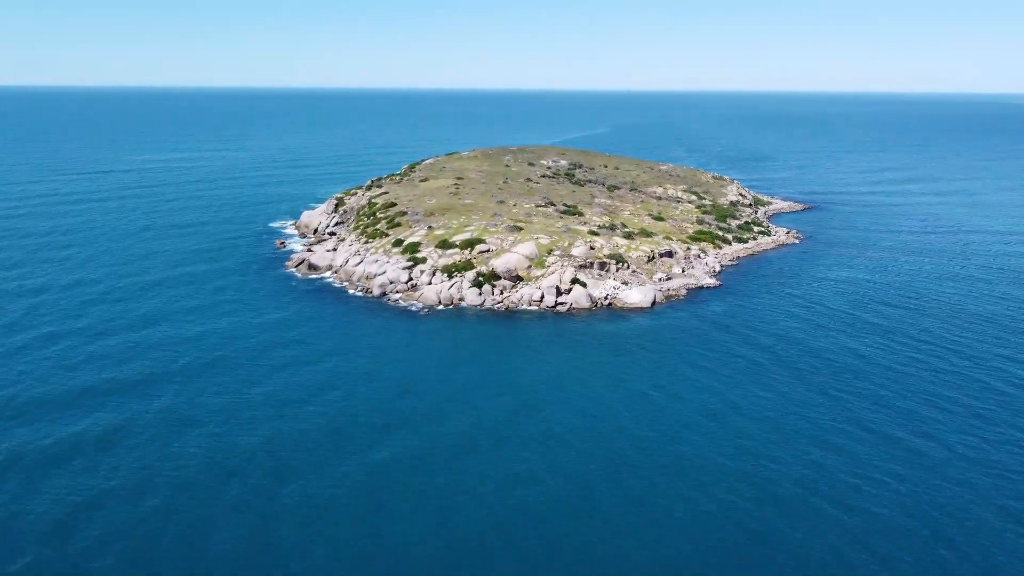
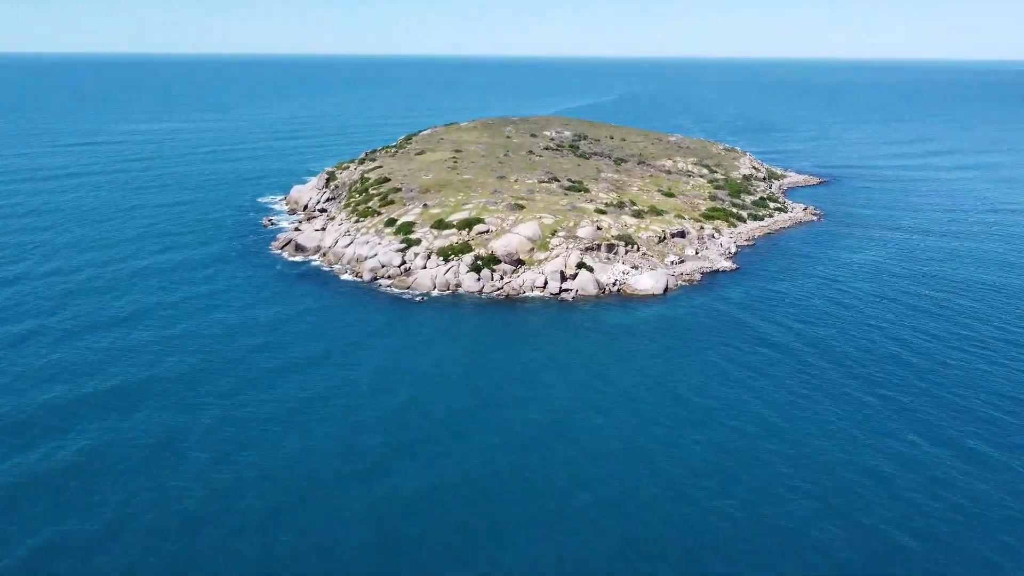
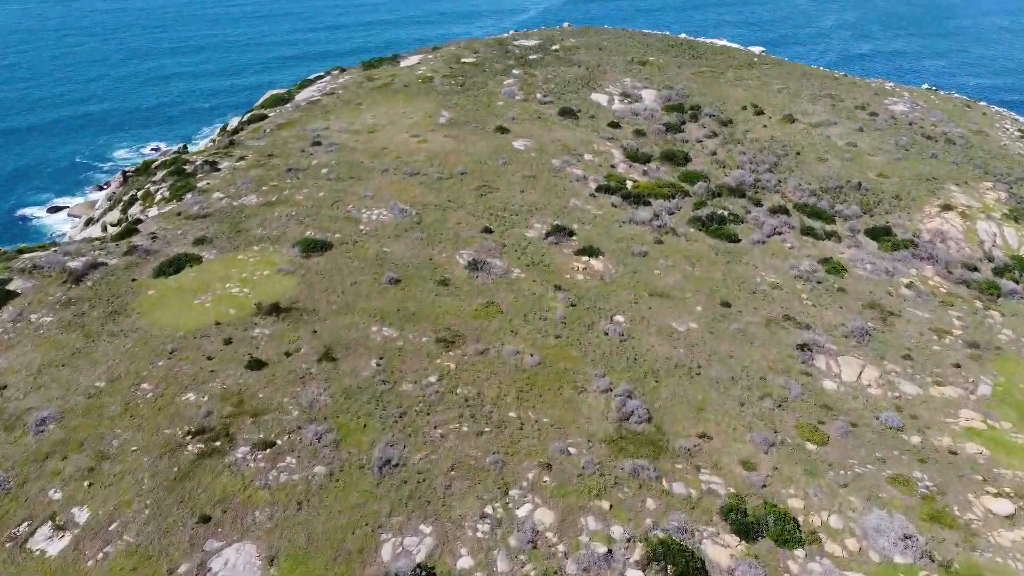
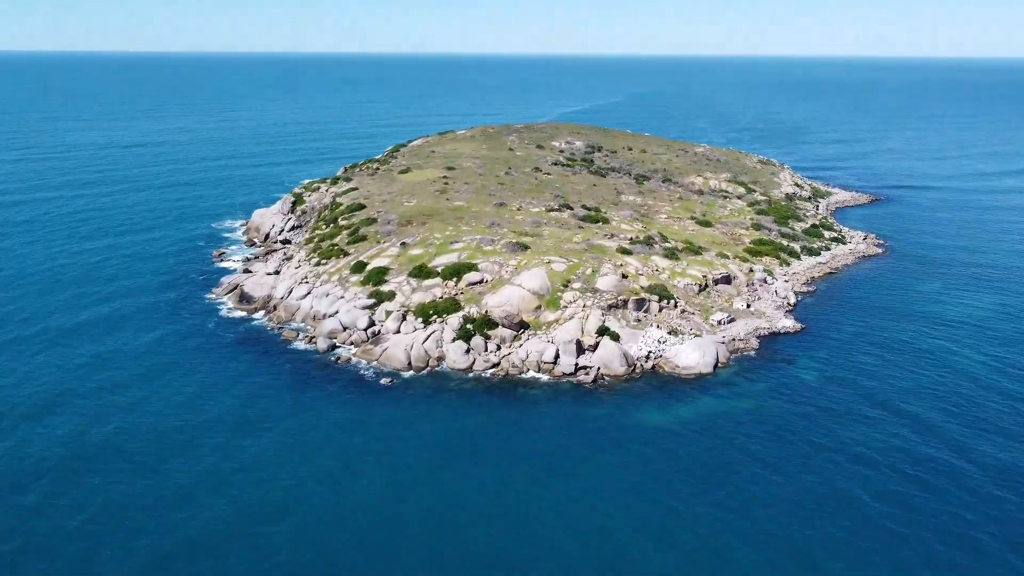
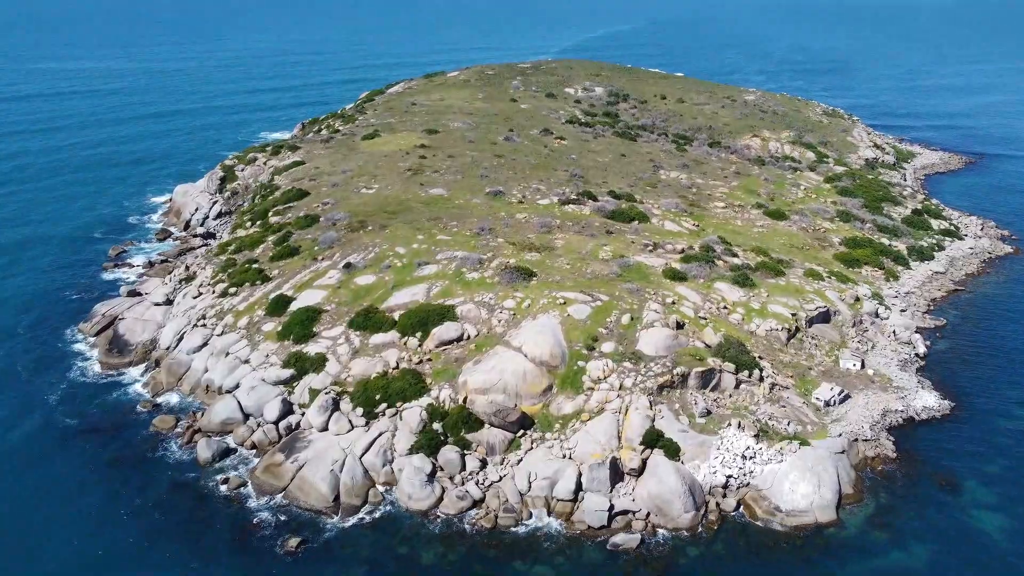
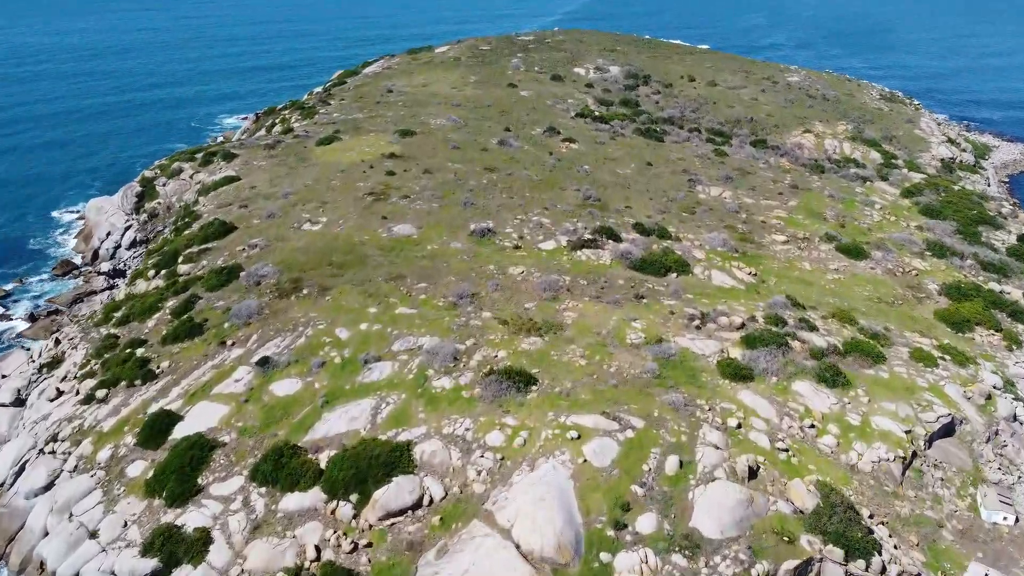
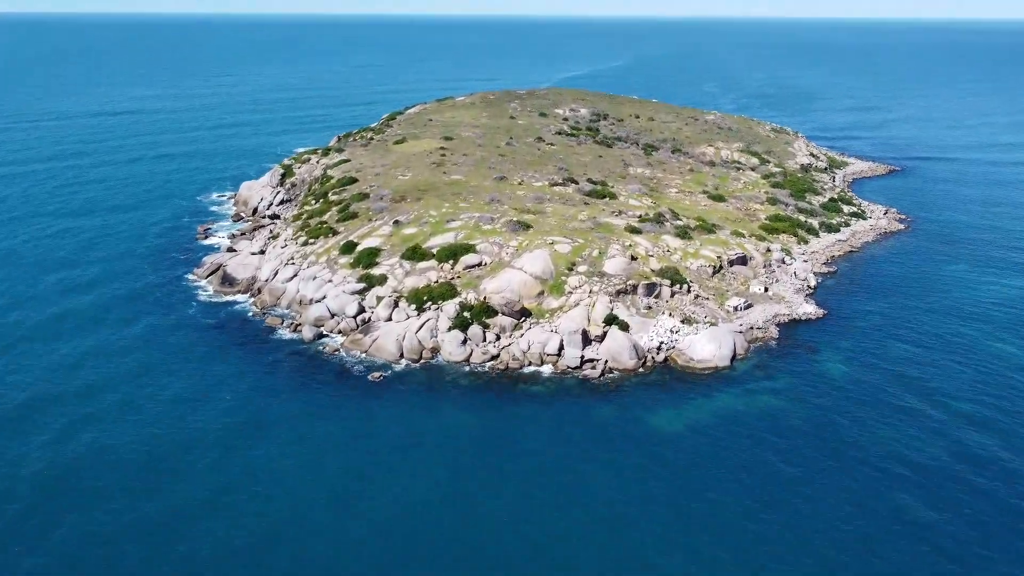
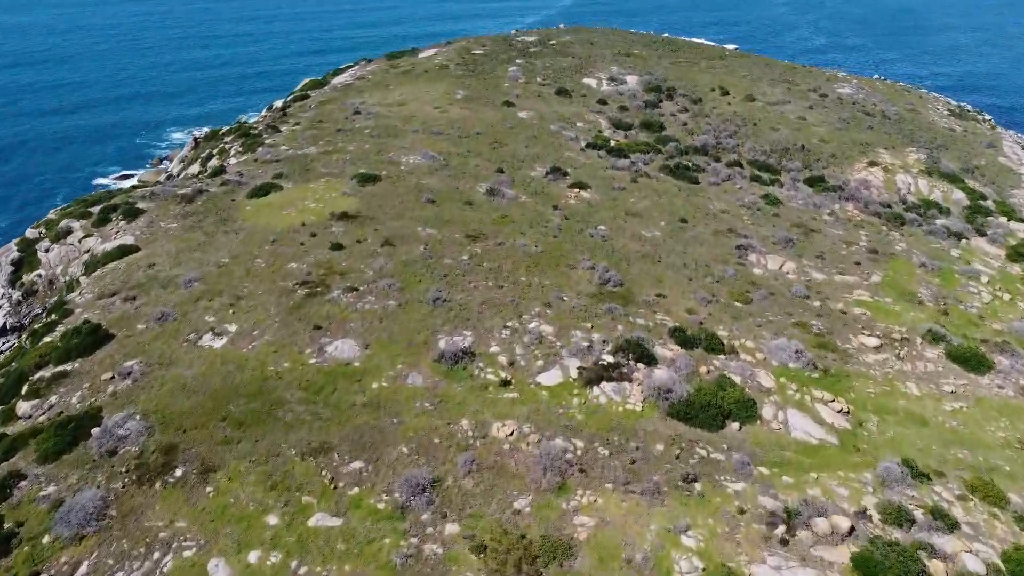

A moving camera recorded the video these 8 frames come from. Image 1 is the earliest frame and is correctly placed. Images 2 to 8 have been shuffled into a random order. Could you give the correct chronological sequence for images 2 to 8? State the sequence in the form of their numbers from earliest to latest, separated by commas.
2, 4, 7, 5, 6, 8, 3
